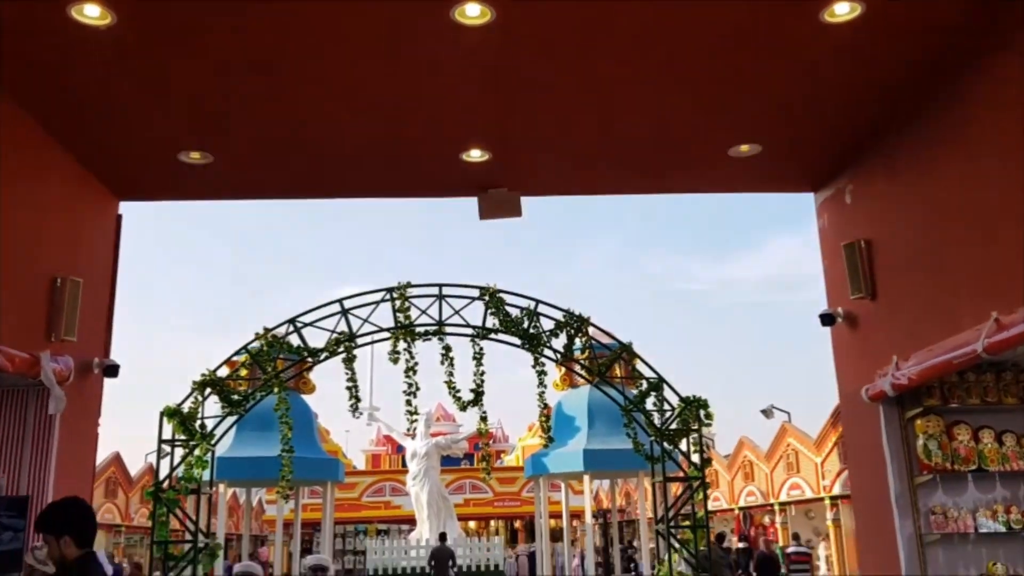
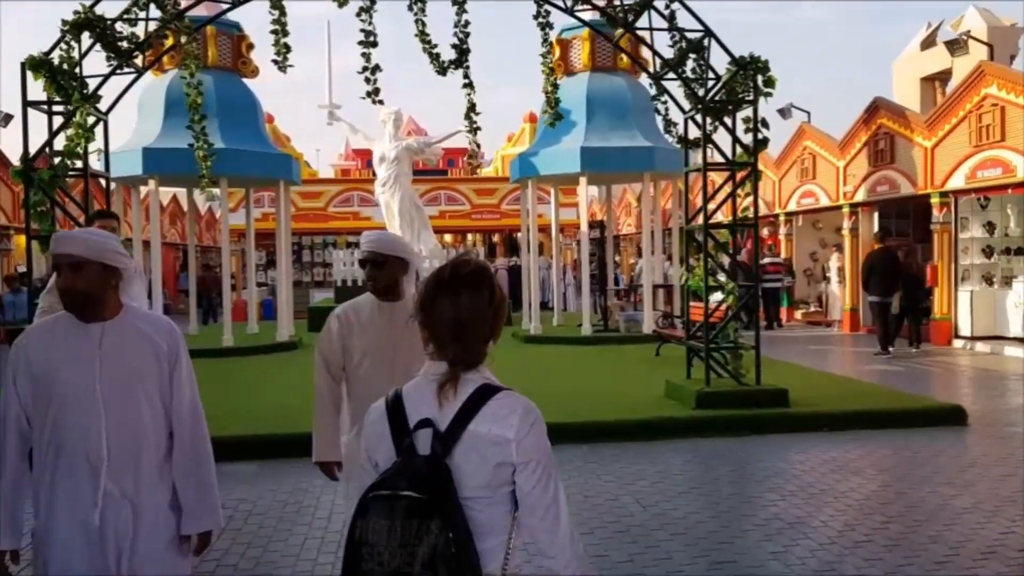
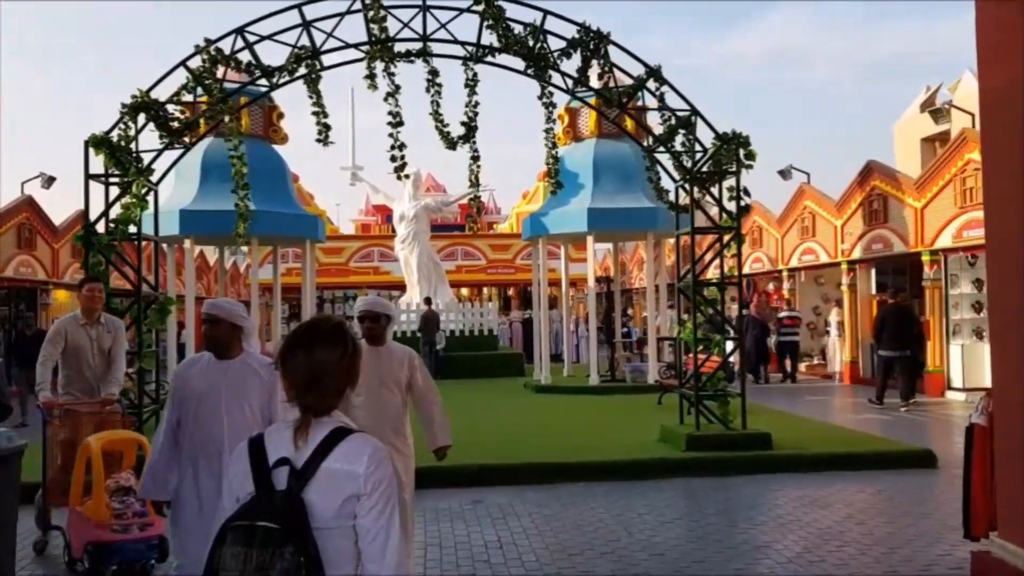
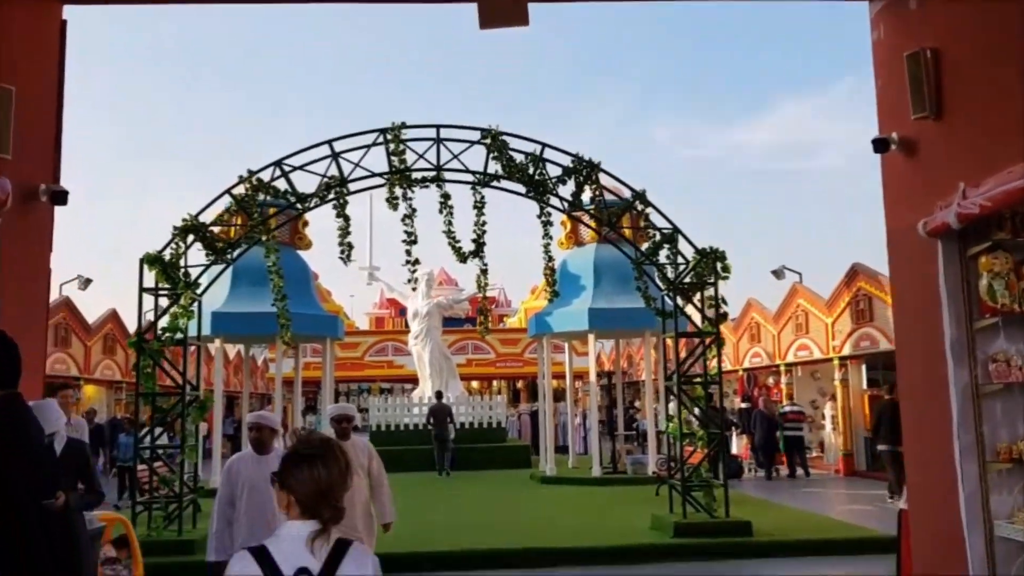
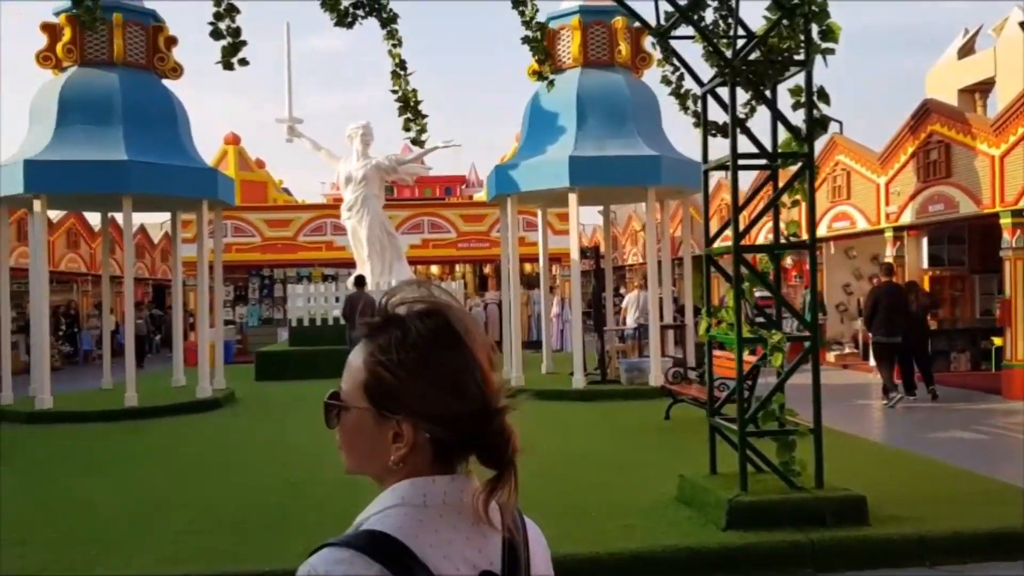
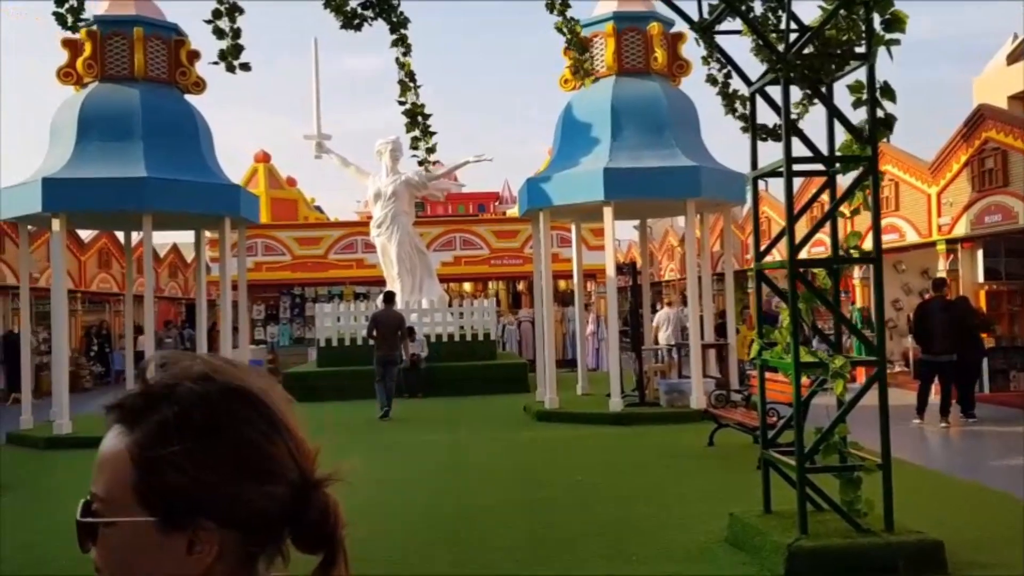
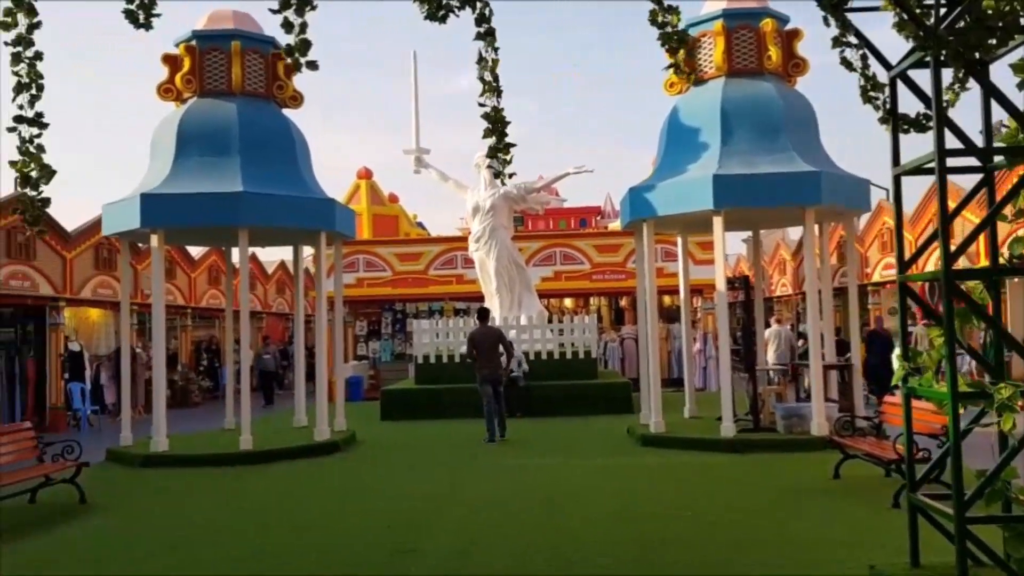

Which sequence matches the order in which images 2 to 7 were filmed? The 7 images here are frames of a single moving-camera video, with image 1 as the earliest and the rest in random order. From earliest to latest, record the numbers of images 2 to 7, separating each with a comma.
4, 3, 2, 5, 6, 7
